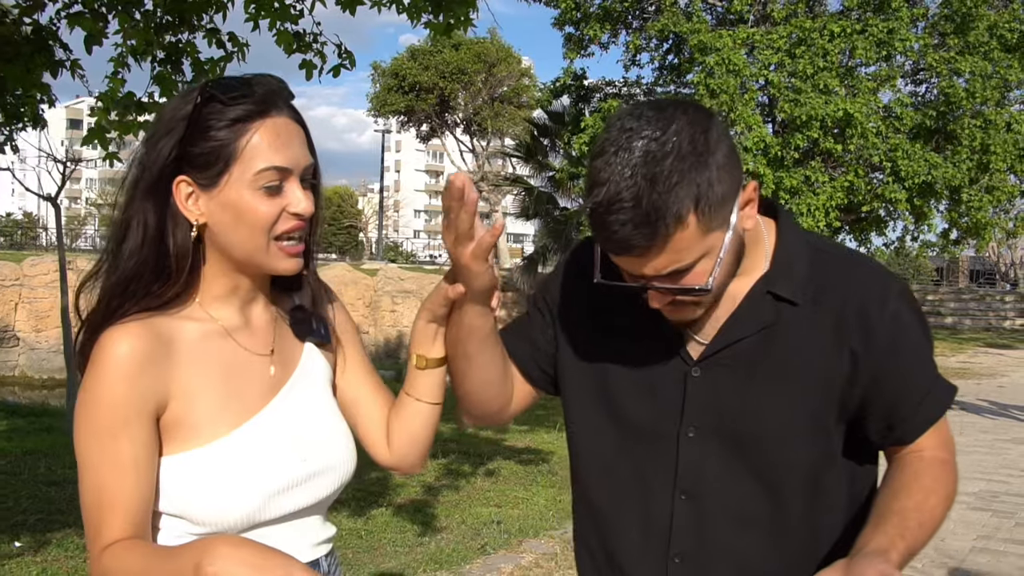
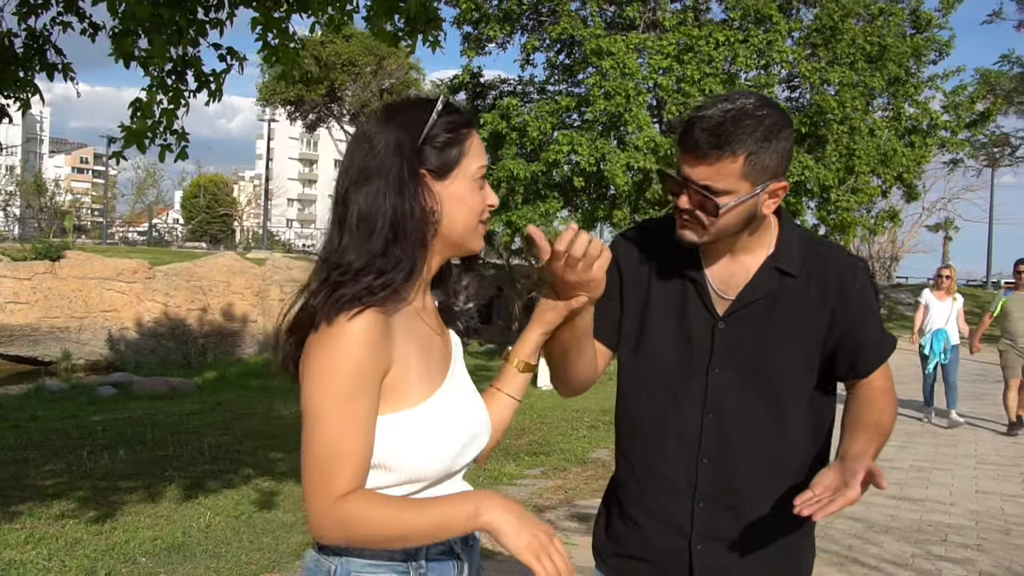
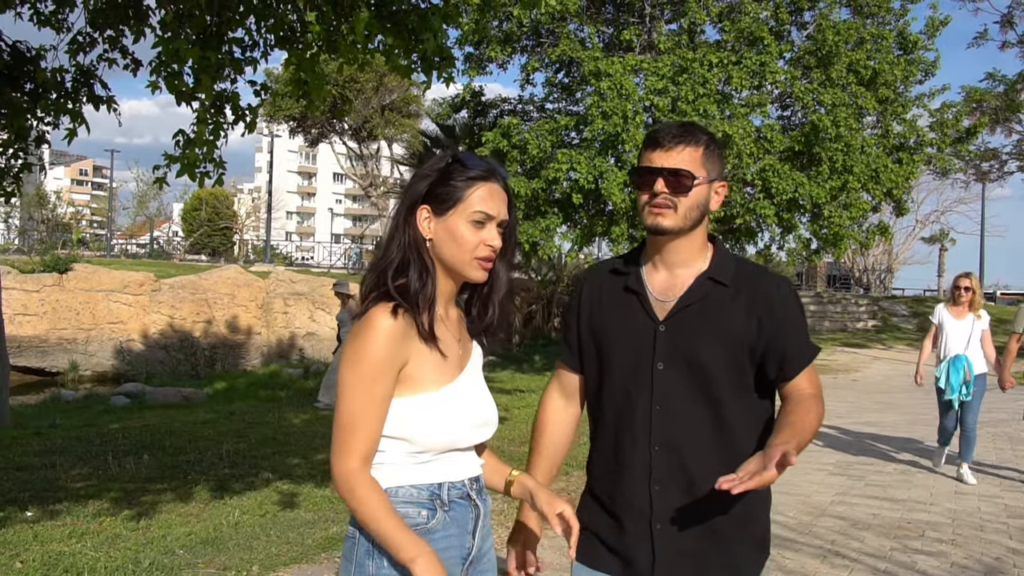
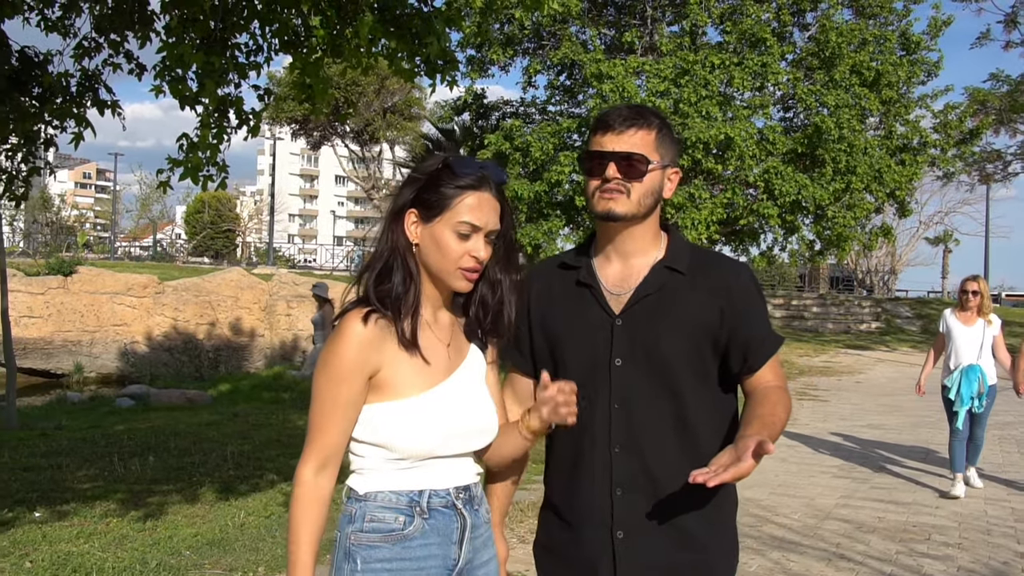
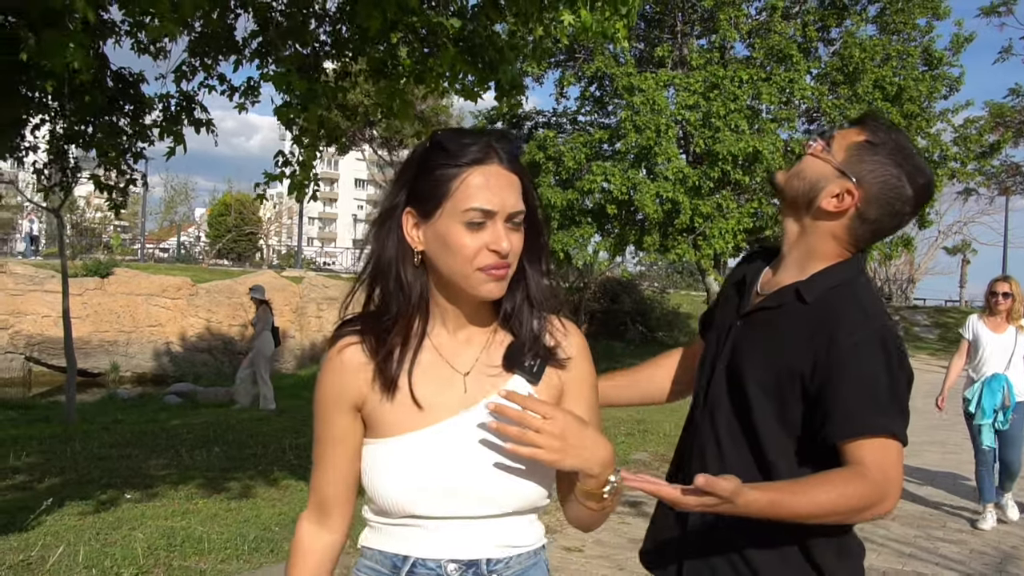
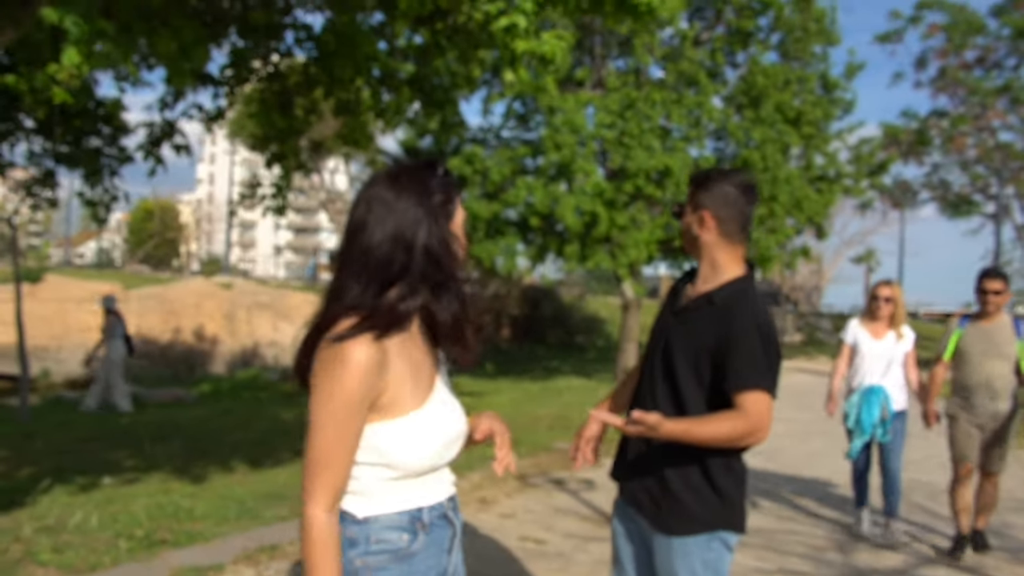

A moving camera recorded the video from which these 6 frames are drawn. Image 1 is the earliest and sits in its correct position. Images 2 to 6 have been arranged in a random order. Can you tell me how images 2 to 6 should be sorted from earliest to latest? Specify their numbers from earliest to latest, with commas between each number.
2, 3, 4, 5, 6
